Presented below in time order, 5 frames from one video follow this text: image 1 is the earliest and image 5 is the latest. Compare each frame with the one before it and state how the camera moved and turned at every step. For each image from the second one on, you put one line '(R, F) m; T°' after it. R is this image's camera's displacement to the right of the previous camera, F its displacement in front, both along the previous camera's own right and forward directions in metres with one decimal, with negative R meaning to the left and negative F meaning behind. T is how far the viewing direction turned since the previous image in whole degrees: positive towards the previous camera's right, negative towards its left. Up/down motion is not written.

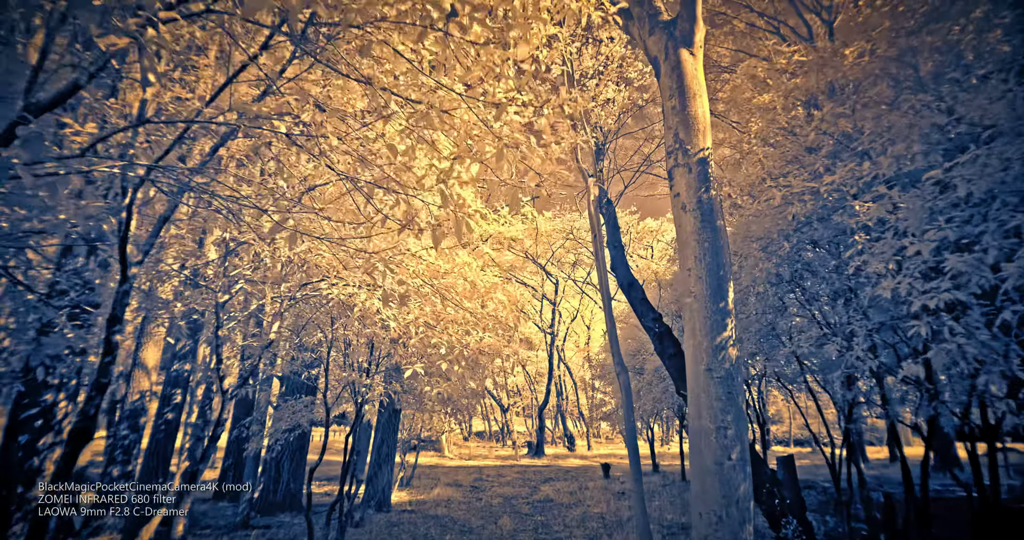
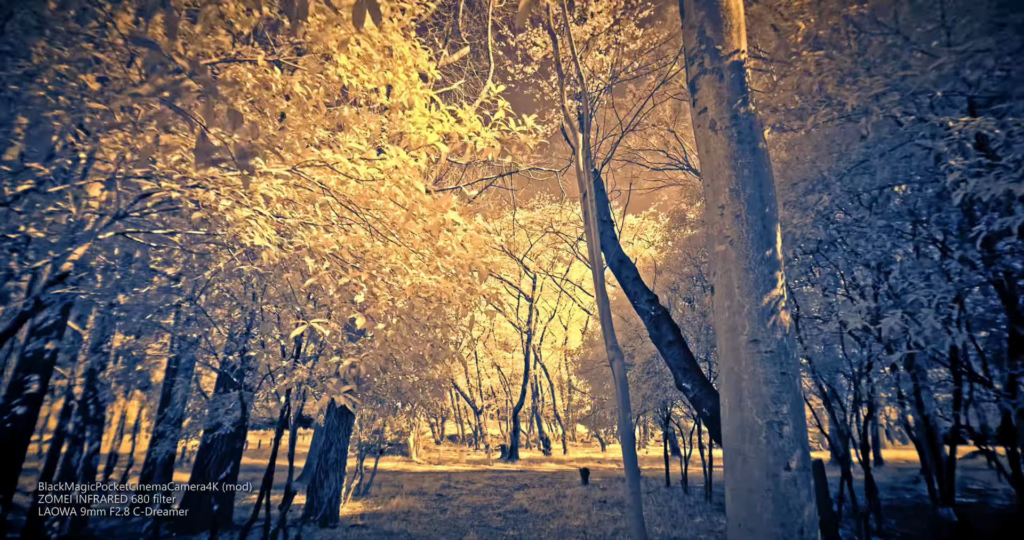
(+0.1, +1.1) m; +3°
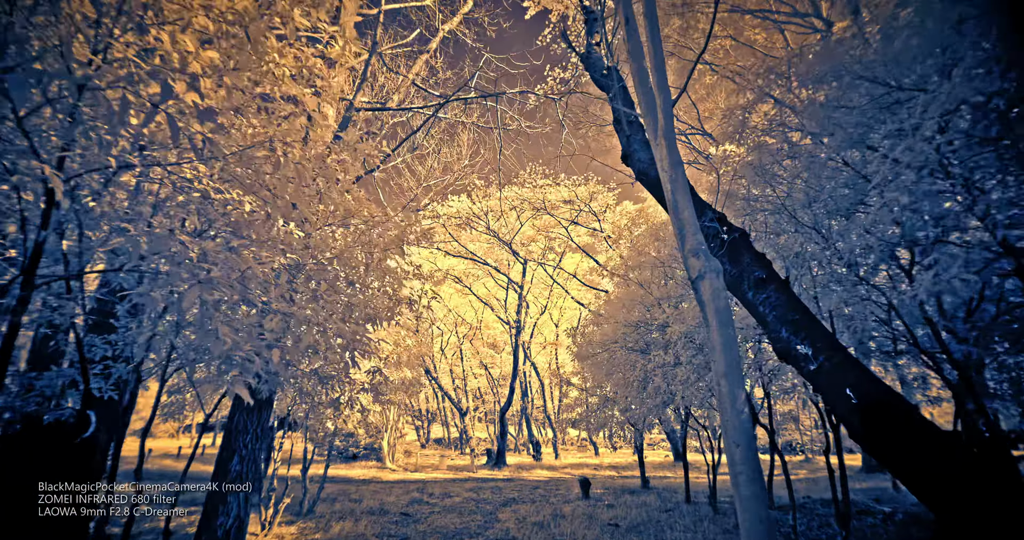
(+0.1, +2.5) m; +1°
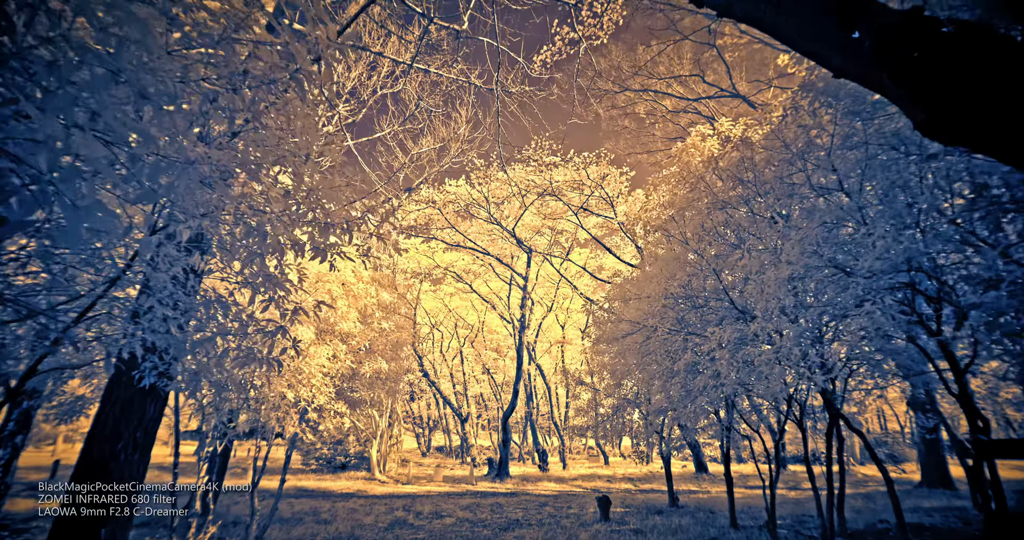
(0.0, +2.0) m; -1°
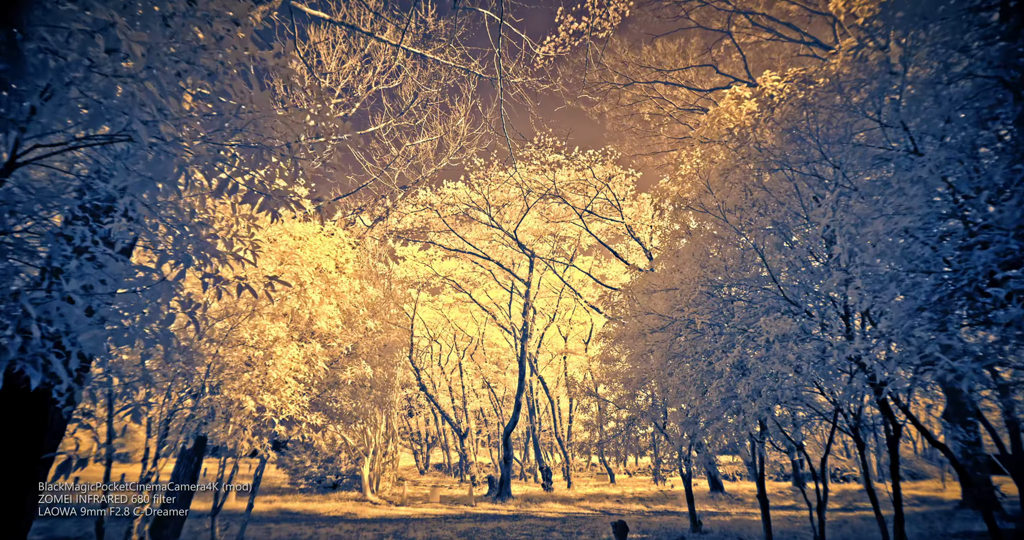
(-0.1, +1.0) m; 0°
